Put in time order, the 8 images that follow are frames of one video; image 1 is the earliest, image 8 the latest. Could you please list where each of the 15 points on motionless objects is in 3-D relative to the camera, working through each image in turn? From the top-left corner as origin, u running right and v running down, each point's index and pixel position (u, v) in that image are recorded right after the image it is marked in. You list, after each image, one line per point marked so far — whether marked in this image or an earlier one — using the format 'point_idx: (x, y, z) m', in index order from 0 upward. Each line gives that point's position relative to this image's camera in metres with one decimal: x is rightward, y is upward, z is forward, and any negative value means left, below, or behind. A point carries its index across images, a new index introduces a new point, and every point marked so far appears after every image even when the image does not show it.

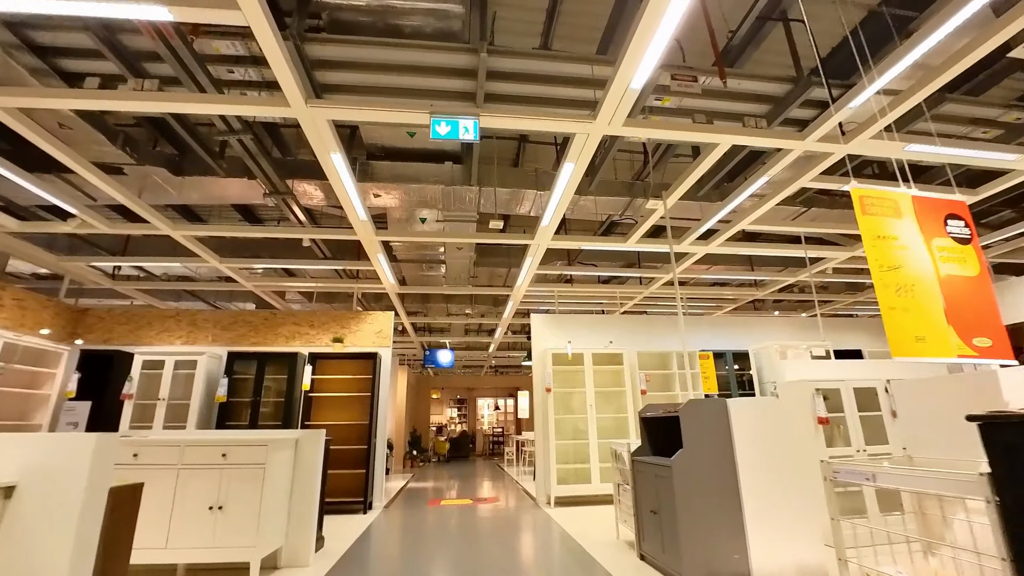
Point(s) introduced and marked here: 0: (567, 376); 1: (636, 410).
0: (+0.8, -1.2, +6.5) m
1: (+1.6, -1.6, +6.1) m
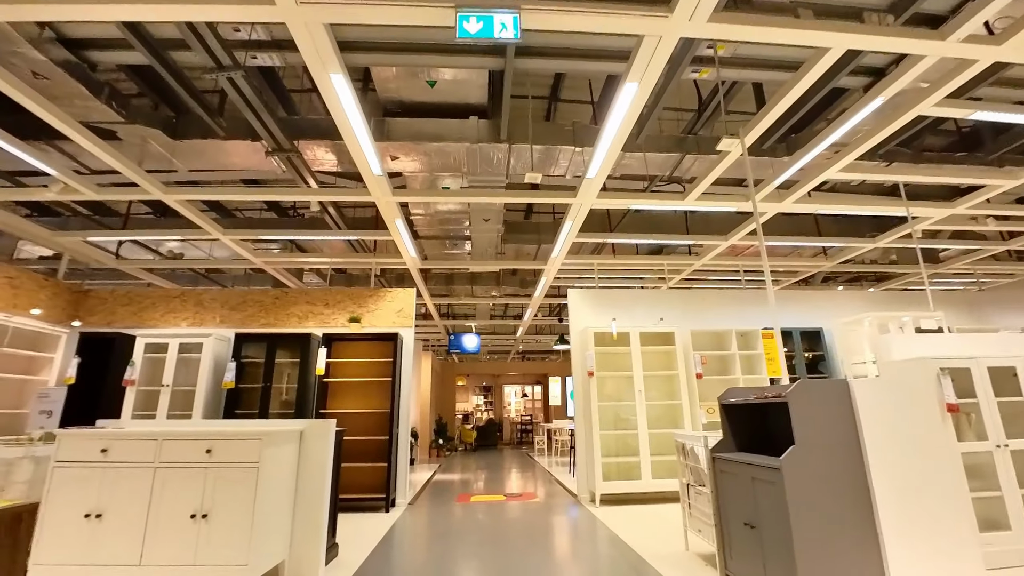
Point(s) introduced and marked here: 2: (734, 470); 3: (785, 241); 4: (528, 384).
0: (+1.2, -0.9, +5.7) m
1: (+2.0, -1.2, +5.4) m
2: (+1.3, -1.1, +2.7) m
3: (+3.6, +0.6, +6.2) m
4: (+0.5, -3.4, +16.6) m
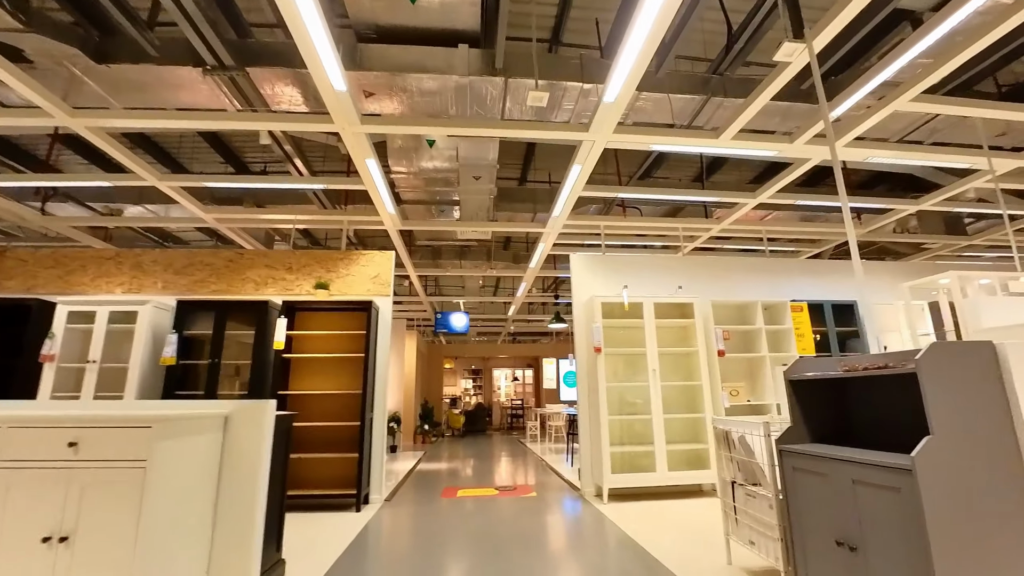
0: (+1.1, -0.5, +5.0) m
1: (+2.0, -0.9, +4.7) m
2: (+1.3, -0.8, +2.0) m
3: (+3.5, +1.0, +5.4) m
4: (+0.2, -2.7, +15.9) m
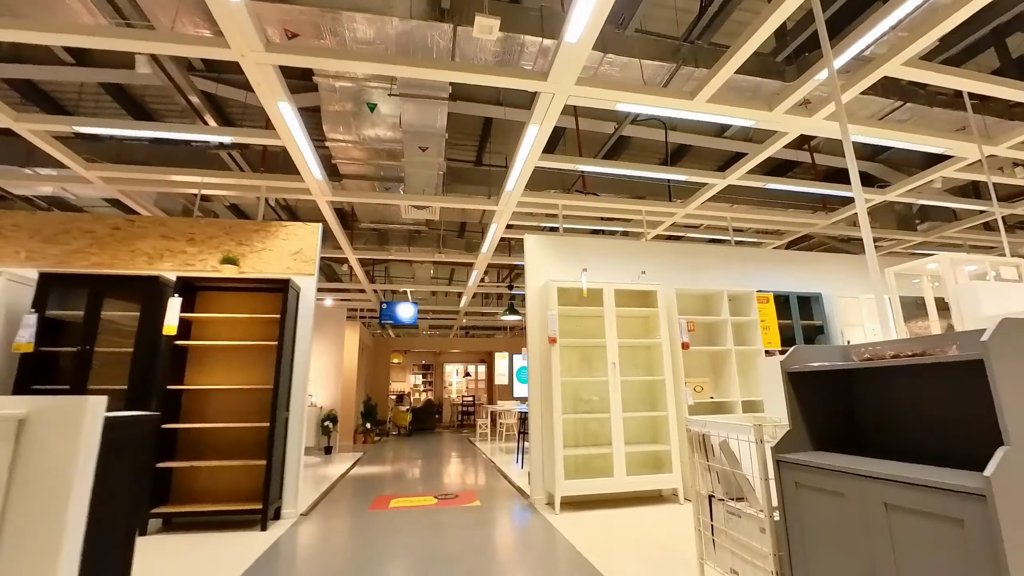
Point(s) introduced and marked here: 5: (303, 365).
0: (+0.6, -0.3, +4.5) m
1: (+1.5, -0.7, +4.3) m
2: (+1.0, -0.6, +1.5) m
3: (+3.0, +1.1, +5.2) m
4: (-1.3, -2.4, +15.3) m
5: (-1.8, -0.7, +4.1) m
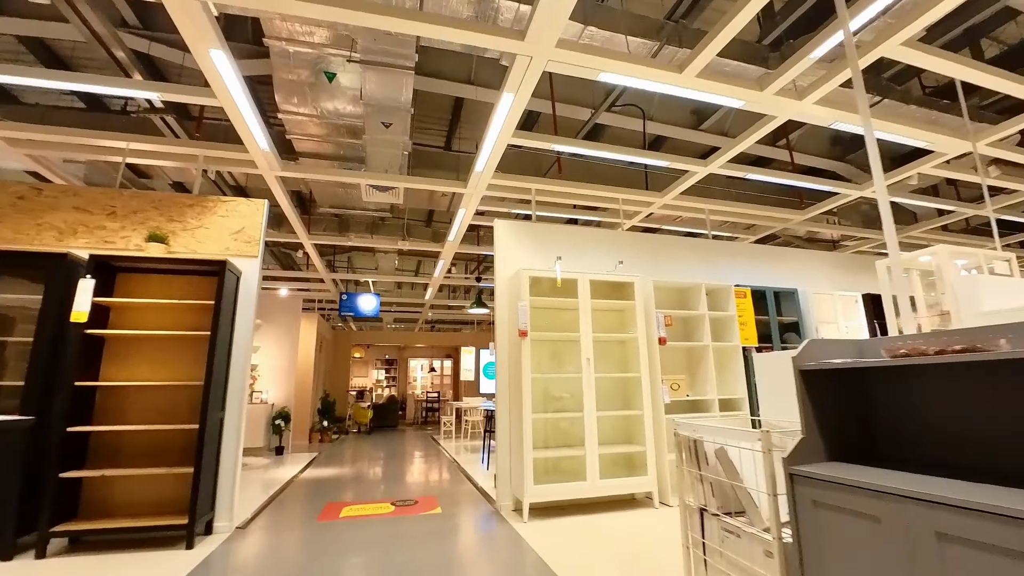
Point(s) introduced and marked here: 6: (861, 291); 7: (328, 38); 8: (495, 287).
0: (+0.3, -0.3, +4.2) m
1: (+1.2, -0.7, +4.0) m
2: (+0.9, -0.6, +1.3) m
3: (+2.7, +1.1, +5.0) m
4: (-2.4, -2.2, +14.8) m
5: (-2.1, -0.5, +3.6) m
6: (+4.1, 0.0, +5.5) m
7: (-1.5, +2.0, +3.8) m
8: (-0.1, 0.0, +4.1) m
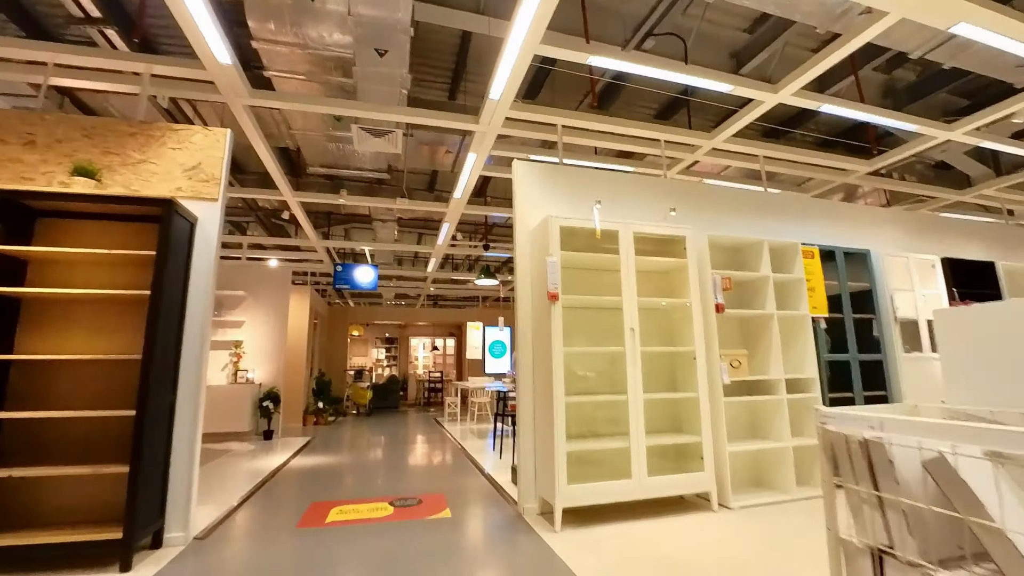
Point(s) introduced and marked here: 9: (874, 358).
0: (+0.5, +0.1, +3.4) m
1: (+1.4, -0.4, +3.3) m
2: (+1.1, -0.4, +0.5) m
3: (+2.9, +1.5, +4.2) m
4: (-2.2, -1.5, +14.1) m
5: (-1.9, -0.2, +2.9) m
6: (+4.3, +0.3, +4.8) m
7: (-1.3, +2.3, +2.9) m
8: (0.0, +0.3, +3.3) m
9: (+3.1, -0.6, +4.0) m
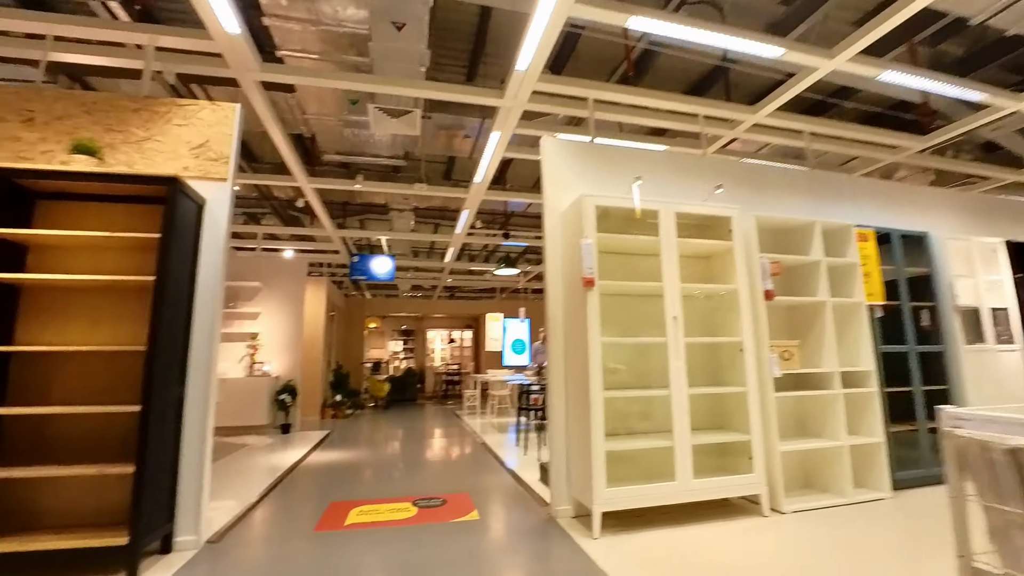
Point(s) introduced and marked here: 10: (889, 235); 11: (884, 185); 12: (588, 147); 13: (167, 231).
0: (+0.7, +0.2, +3.2) m
1: (+1.6, -0.3, +3.0) m
2: (+1.2, -0.3, +0.3) m
3: (+3.1, +1.6, +3.8) m
4: (-1.7, -1.2, +14.0) m
5: (-1.7, -0.1, +2.7) m
6: (+4.5, +0.5, +4.4) m
7: (-1.2, +2.4, +2.7) m
8: (+0.2, +0.4, +3.1) m
9: (+3.3, -0.5, +3.7) m
10: (+3.0, +0.4, +3.7) m
11: (+3.2, +0.9, +4.0) m
12: (+0.5, +1.0, +3.2) m
13: (-1.7, +0.3, +2.4) m
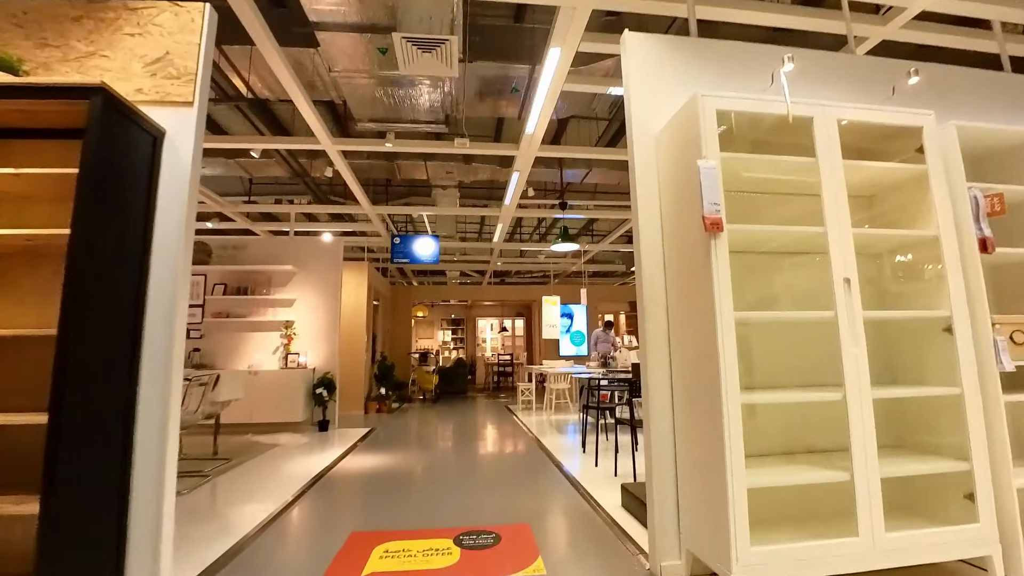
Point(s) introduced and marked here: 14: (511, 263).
0: (+1.0, +0.4, +2.2) m
1: (+1.9, 0.0, +1.9) m
2: (+1.3, -0.2, -0.8) m
3: (+3.4, +1.9, +2.5) m
4: (-0.1, -0.8, +13.2) m
5: (-1.4, 0.0, +1.9) m
6: (+5.0, +0.8, +3.0) m
7: (-0.9, +2.6, +1.9) m
8: (+0.6, +0.6, +2.1) m
9: (+3.7, -0.2, +2.4) m
10: (+3.4, +0.7, +2.5) m
11: (+3.6, +1.1, +2.7) m
12: (+0.8, +1.2, +2.2) m
13: (-1.5, +0.4, +1.6) m
14: (0.0, +0.5, +10.1) m
